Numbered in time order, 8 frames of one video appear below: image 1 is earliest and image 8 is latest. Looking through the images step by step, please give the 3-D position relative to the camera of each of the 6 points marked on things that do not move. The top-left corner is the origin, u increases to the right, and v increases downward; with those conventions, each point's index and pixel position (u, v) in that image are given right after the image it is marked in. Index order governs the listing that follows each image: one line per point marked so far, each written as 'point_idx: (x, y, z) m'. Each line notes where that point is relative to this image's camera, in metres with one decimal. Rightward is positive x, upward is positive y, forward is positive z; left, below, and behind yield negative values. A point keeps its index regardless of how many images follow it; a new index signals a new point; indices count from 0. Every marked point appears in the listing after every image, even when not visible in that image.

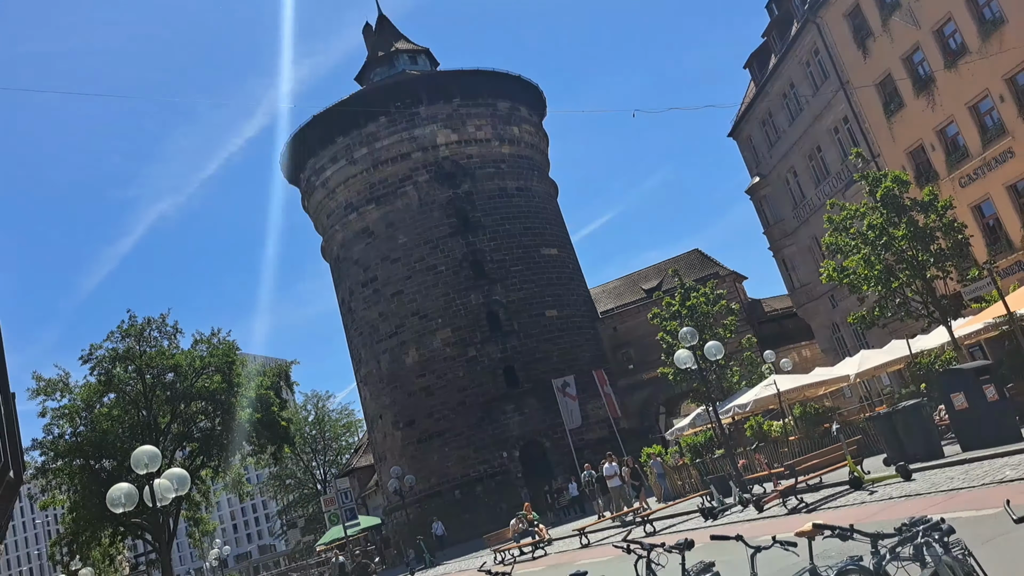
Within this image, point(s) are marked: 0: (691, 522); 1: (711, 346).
0: (+2.3, -2.9, +10.1) m
1: (+2.9, -0.8, +11.9) m
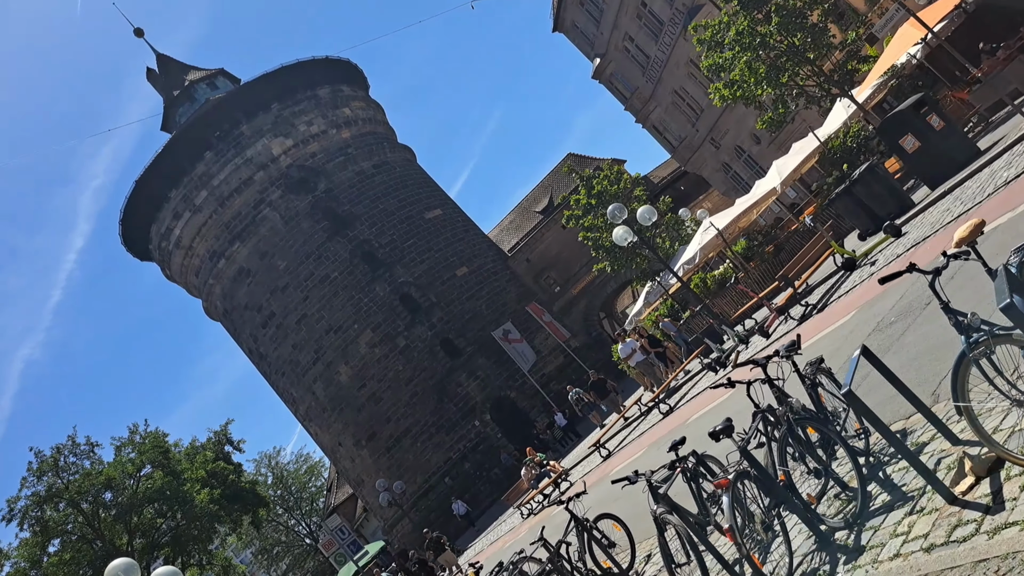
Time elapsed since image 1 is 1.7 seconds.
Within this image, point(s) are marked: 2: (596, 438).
0: (+2.3, -1.1, +9.7) m
1: (+1.8, +1.1, +11.3) m
2: (+1.1, -2.0, +10.9) m
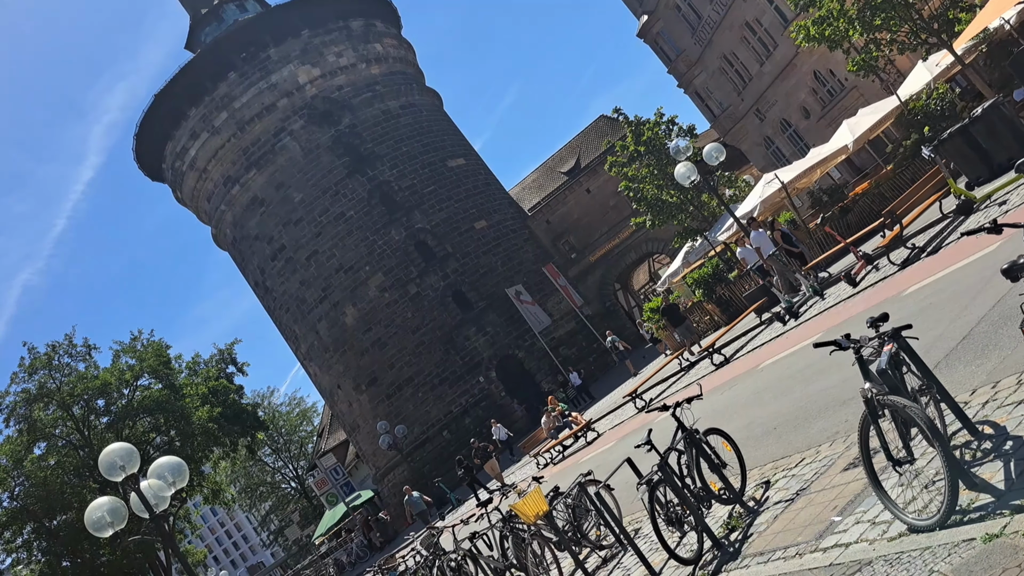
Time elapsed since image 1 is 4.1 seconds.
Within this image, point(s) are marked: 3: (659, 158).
0: (+2.7, -0.5, +8.8) m
1: (+2.5, +1.7, +10.4) m
2: (+1.5, -1.2, +10.1) m
3: (+3.8, +3.3, +19.7) m
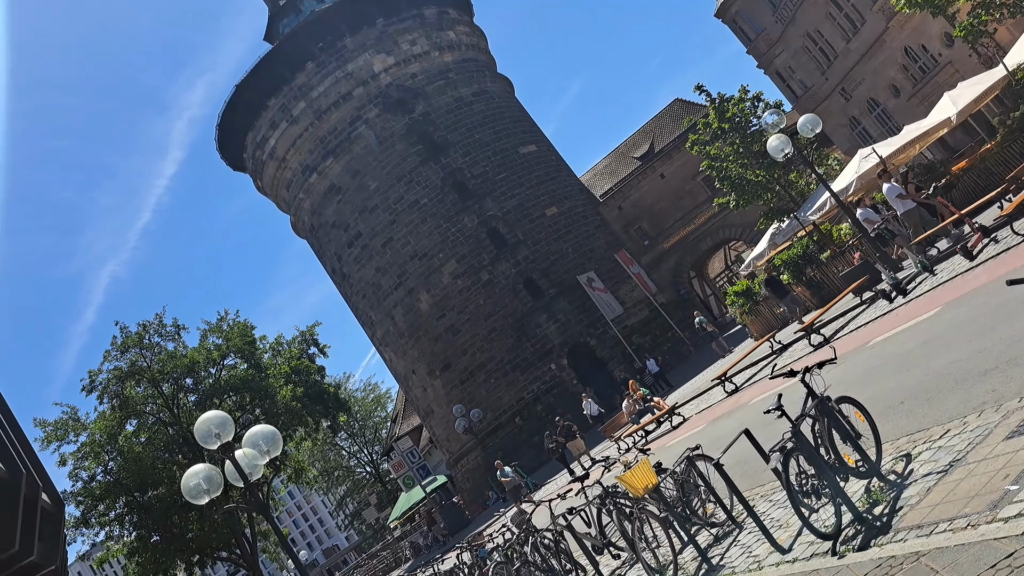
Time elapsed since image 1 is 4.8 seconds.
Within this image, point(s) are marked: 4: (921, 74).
0: (+3.6, -0.2, +8.4) m
1: (+3.5, +2.0, +9.9) m
2: (+2.5, -1.0, +9.7) m
3: (+5.5, +3.6, +19.1) m
4: (+9.9, +5.2, +19.8) m
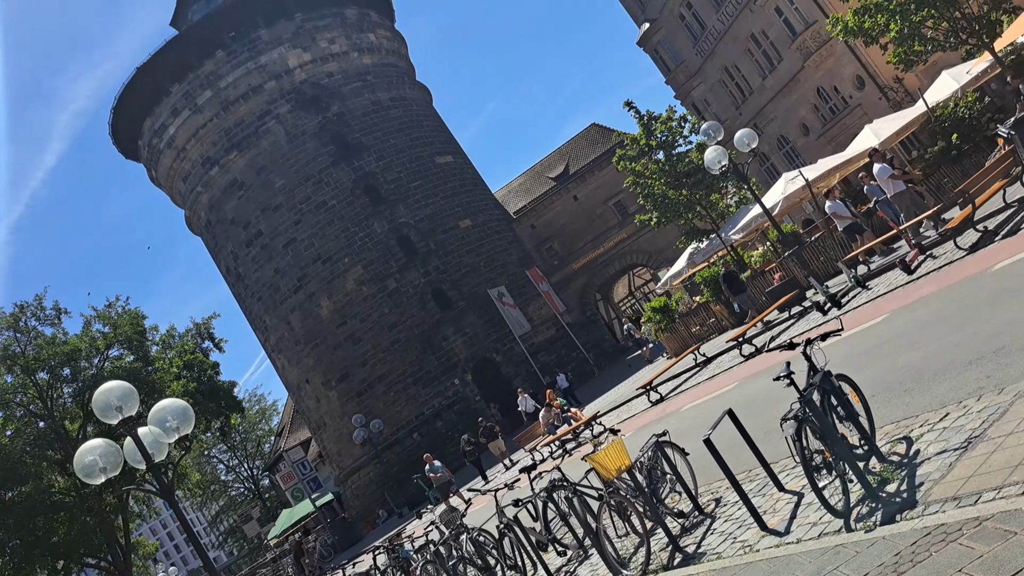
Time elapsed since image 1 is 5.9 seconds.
0: (+2.9, -0.4, +8.4) m
1: (+2.7, +1.8, +10.0) m
2: (+1.6, -1.1, +9.6) m
3: (+3.7, +3.1, +19.4) m
4: (+8.0, +4.3, +20.7) m
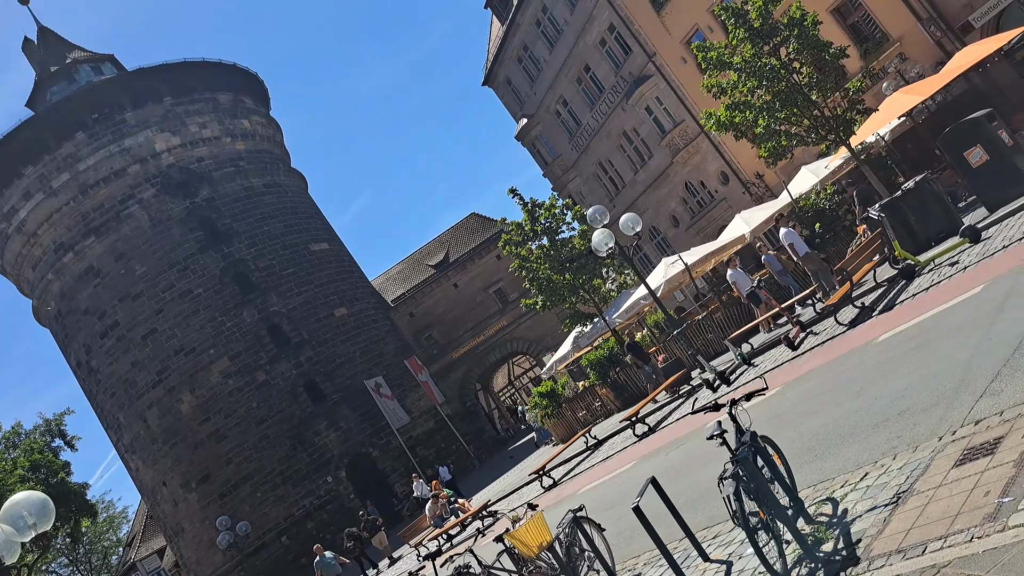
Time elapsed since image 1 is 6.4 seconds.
0: (+1.8, -1.2, +8.5) m
1: (+1.4, +0.8, +10.3) m
2: (+0.3, -2.0, +9.4) m
3: (+0.9, +1.0, +19.8) m
4: (+4.9, +2.1, +21.8) m
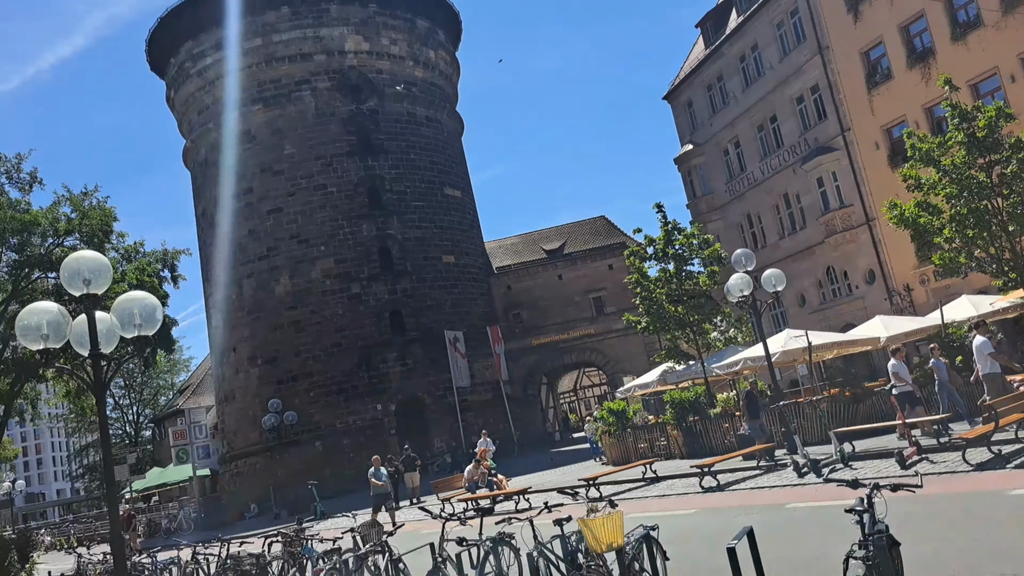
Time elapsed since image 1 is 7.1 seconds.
0: (+2.5, -1.9, +8.1) m
1: (+3.0, +0.1, +9.9) m
2: (+0.9, -2.1, +9.2) m
3: (+3.7, +0.3, +19.4) m
4: (+8.1, -0.2, +21.0) m
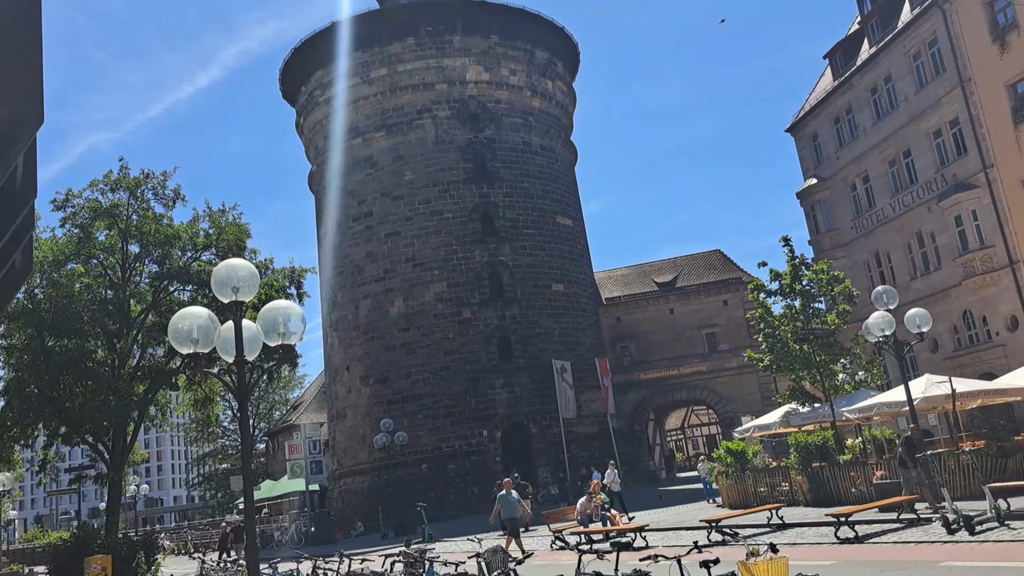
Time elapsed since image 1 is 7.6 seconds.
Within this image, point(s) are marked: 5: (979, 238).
0: (+3.6, -2.2, +7.6) m
1: (+4.5, -0.3, +9.3) m
2: (+2.2, -2.4, +8.8) m
3: (+6.3, -0.5, +18.7) m
4: (+10.8, -1.3, +19.6) m
5: (+10.9, +1.2, +19.4) m
